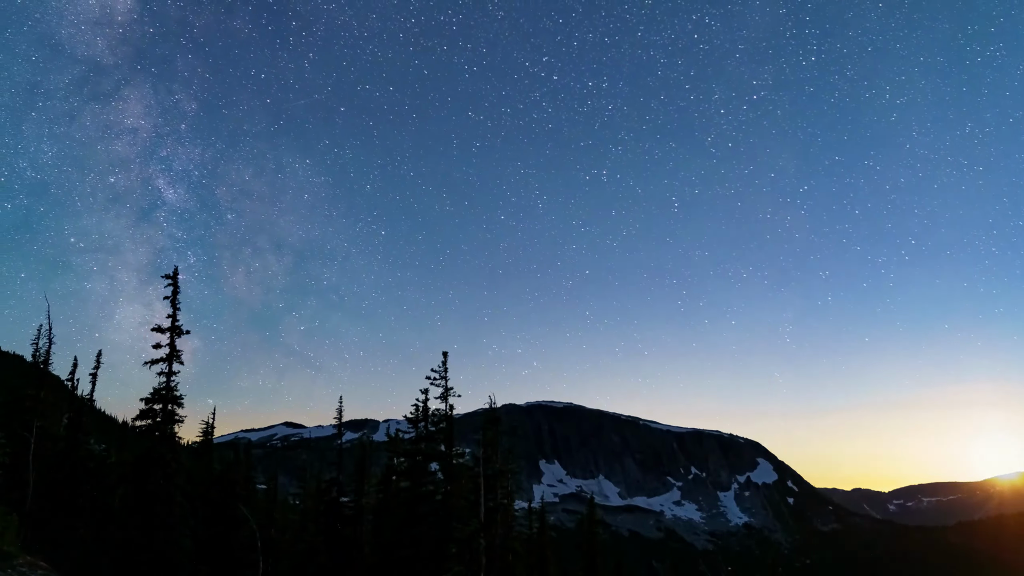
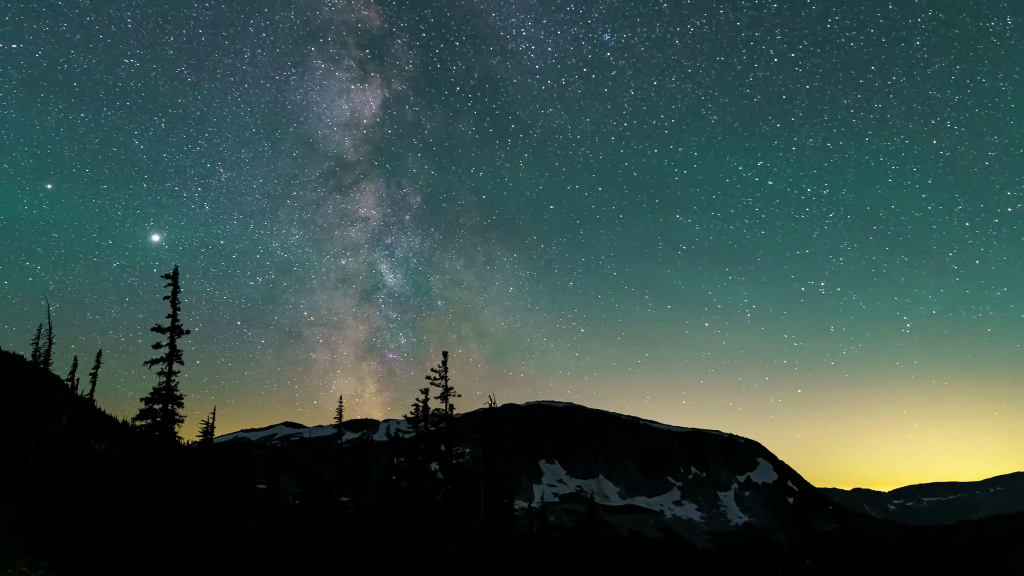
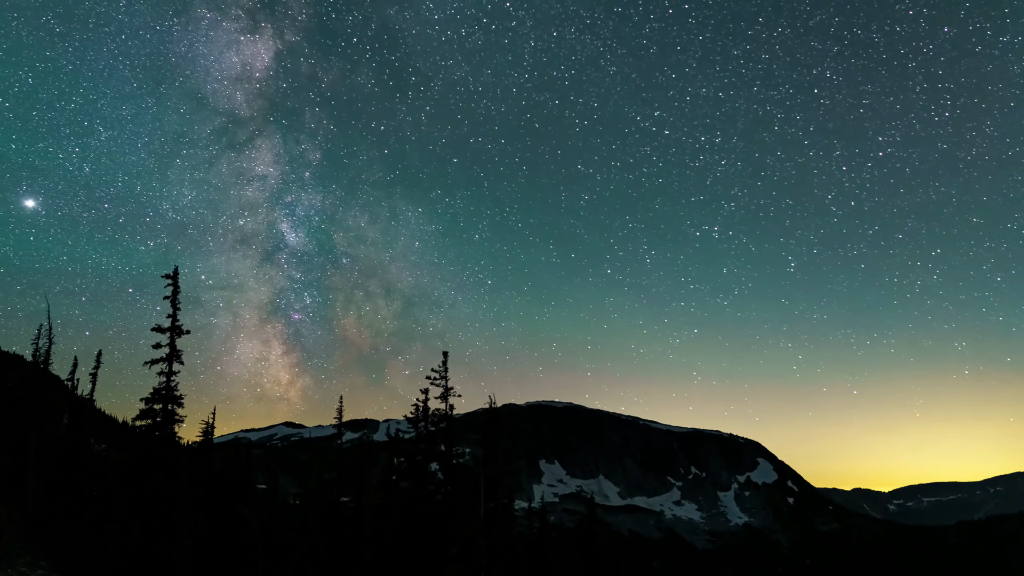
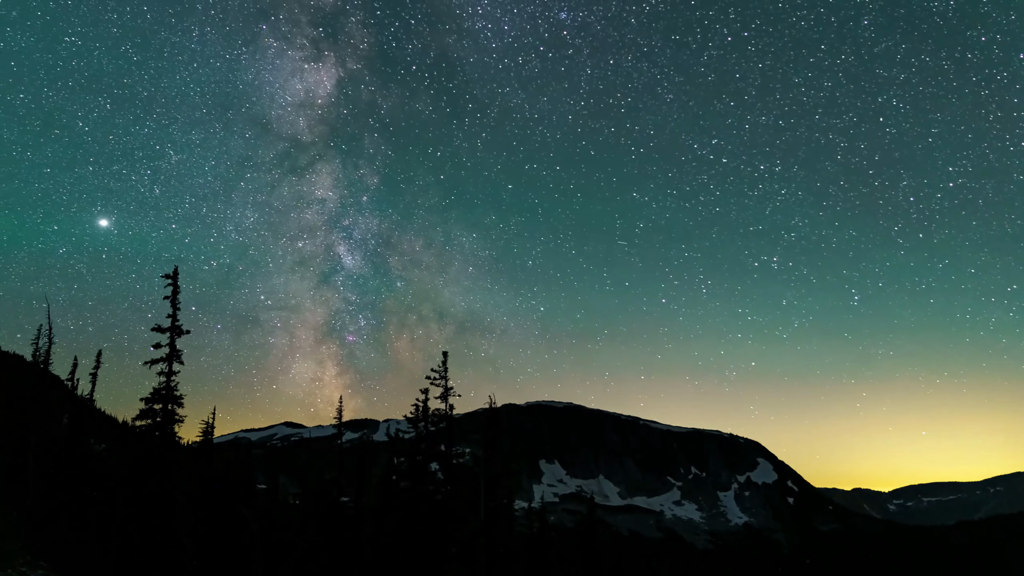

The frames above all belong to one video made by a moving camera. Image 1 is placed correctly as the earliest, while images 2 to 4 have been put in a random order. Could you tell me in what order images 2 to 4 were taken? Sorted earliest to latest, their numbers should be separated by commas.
3, 4, 2
